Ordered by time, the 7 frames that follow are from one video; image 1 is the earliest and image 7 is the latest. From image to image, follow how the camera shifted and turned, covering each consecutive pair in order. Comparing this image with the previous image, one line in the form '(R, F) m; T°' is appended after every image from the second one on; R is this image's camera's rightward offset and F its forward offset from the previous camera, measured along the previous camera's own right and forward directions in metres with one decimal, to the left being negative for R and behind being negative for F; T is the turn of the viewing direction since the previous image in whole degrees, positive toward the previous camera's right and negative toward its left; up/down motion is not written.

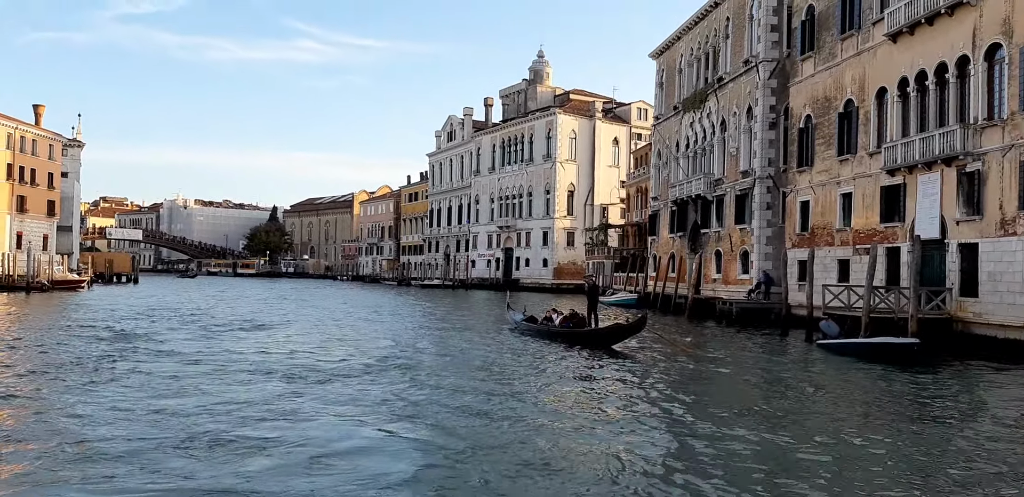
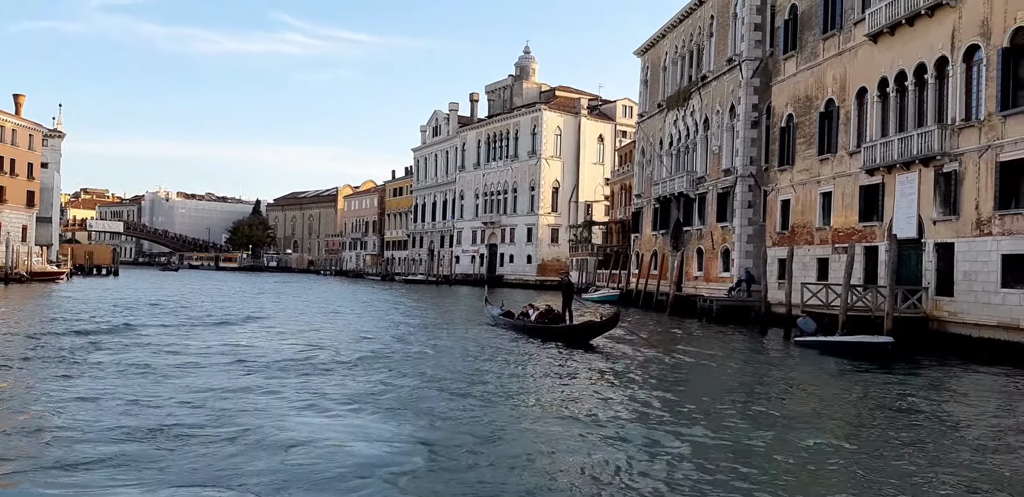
(+0.1, 0.0) m; +1°
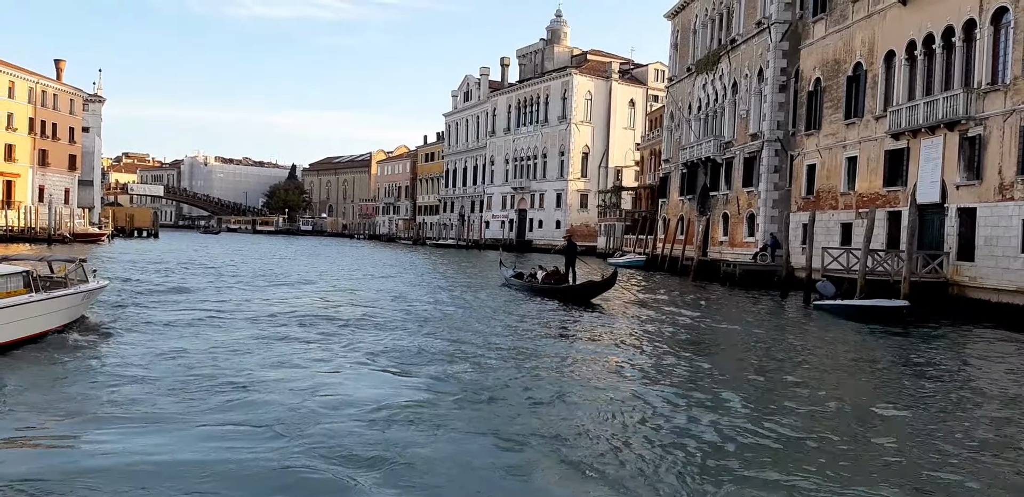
(+0.3, -0.3) m; -2°
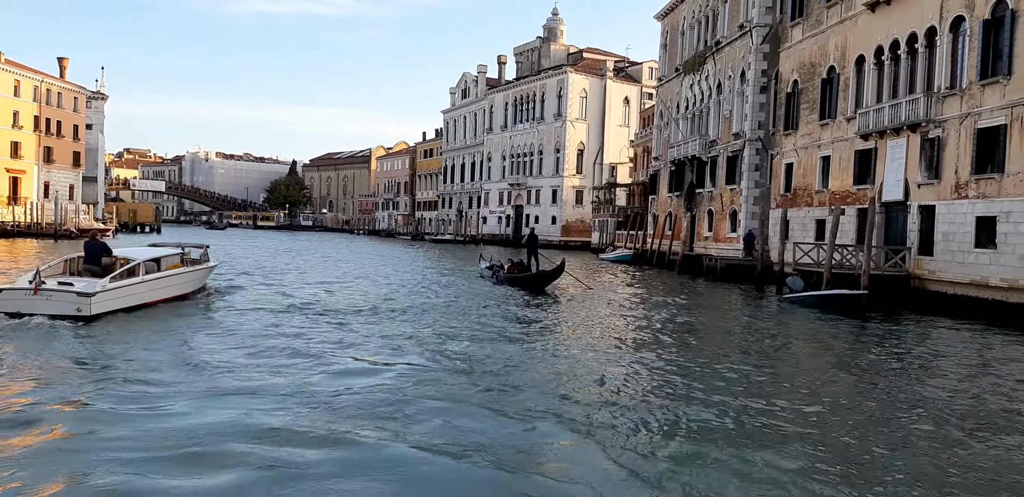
(+0.3, -1.1) m; 0°
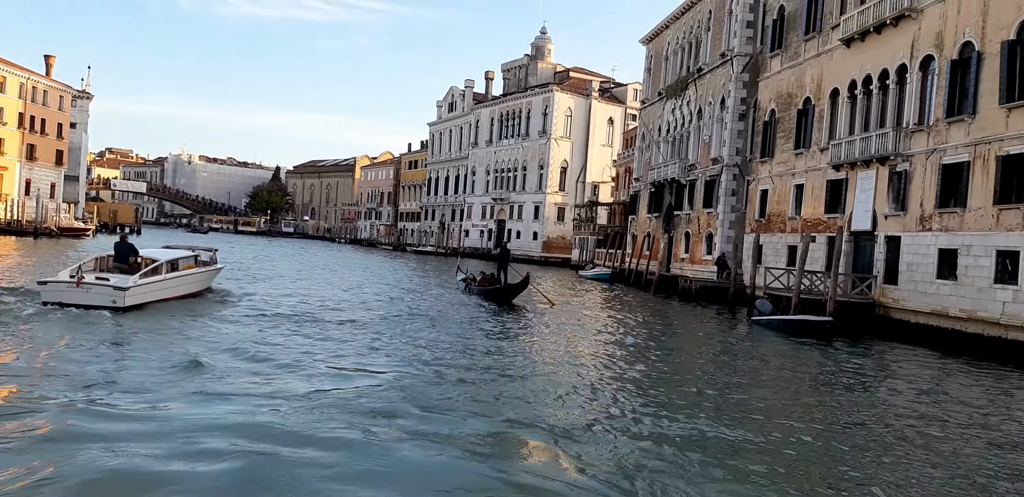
(+0.1, -0.4) m; +1°
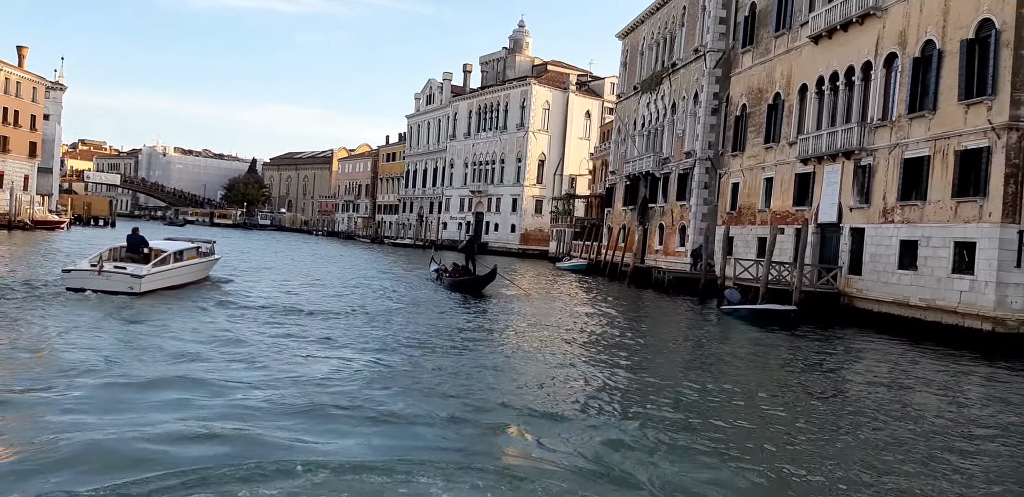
(+0.1, -0.4) m; +2°
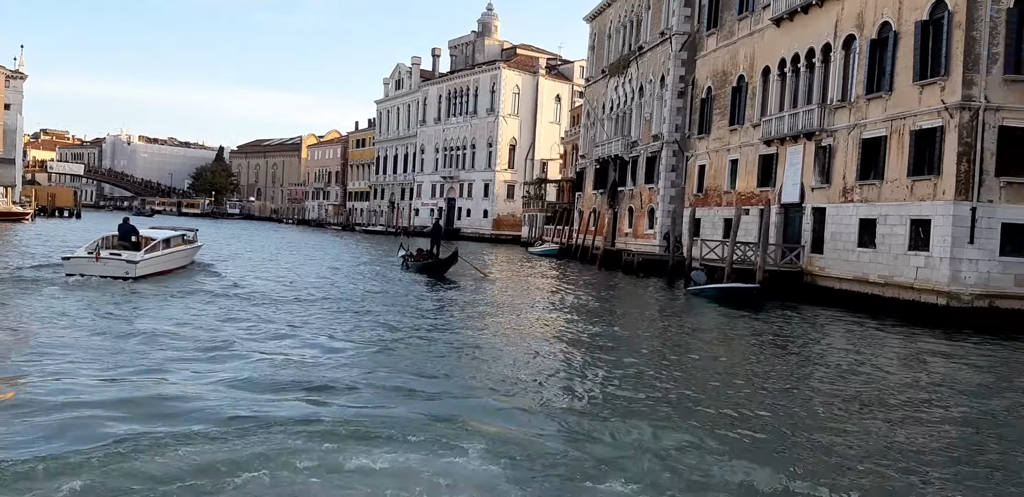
(+0.1, -0.2) m; +2°
